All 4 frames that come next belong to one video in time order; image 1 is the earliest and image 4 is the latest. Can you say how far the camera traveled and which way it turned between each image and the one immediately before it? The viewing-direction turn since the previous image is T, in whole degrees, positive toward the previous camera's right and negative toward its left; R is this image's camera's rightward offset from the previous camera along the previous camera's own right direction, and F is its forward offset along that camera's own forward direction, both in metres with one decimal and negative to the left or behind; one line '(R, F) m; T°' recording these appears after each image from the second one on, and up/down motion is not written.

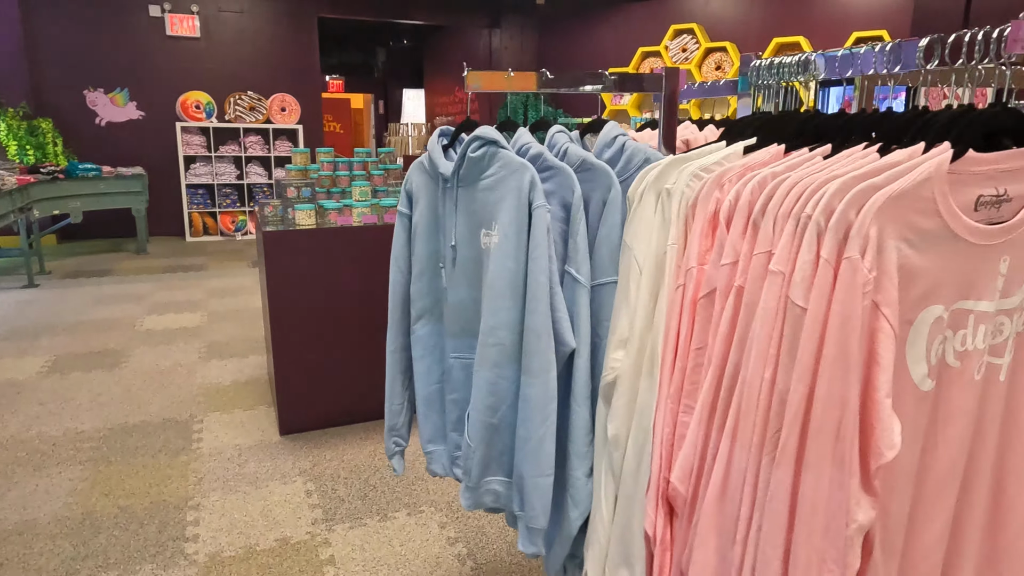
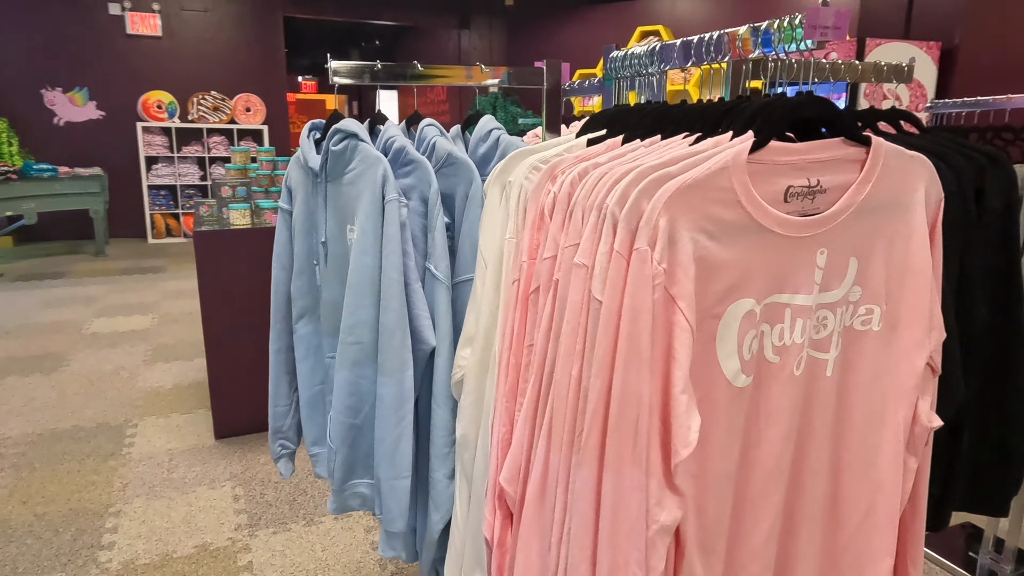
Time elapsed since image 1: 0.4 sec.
(+0.2, 0.0) m; +1°
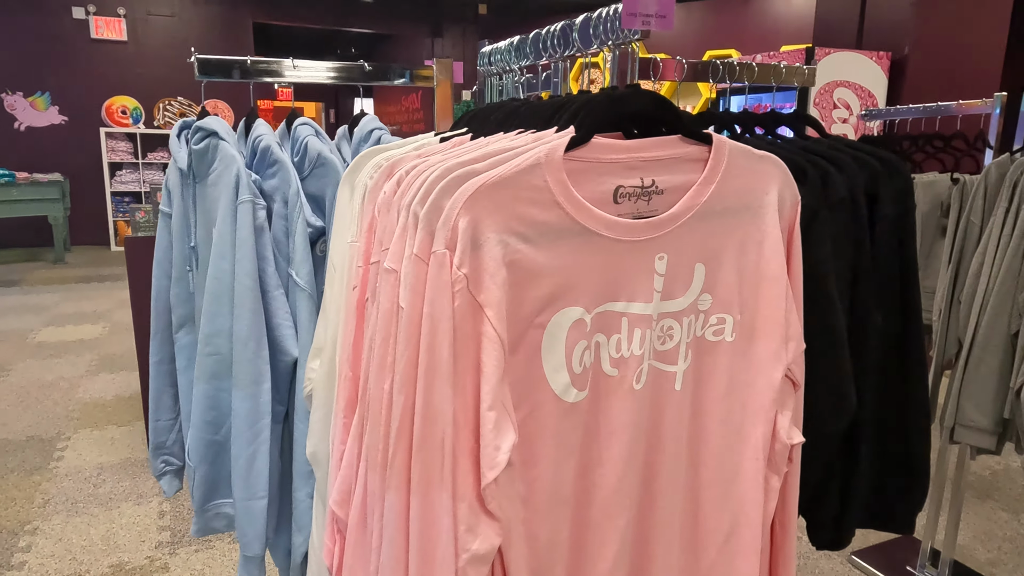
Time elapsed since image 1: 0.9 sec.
(+0.2, 0.0) m; +1°
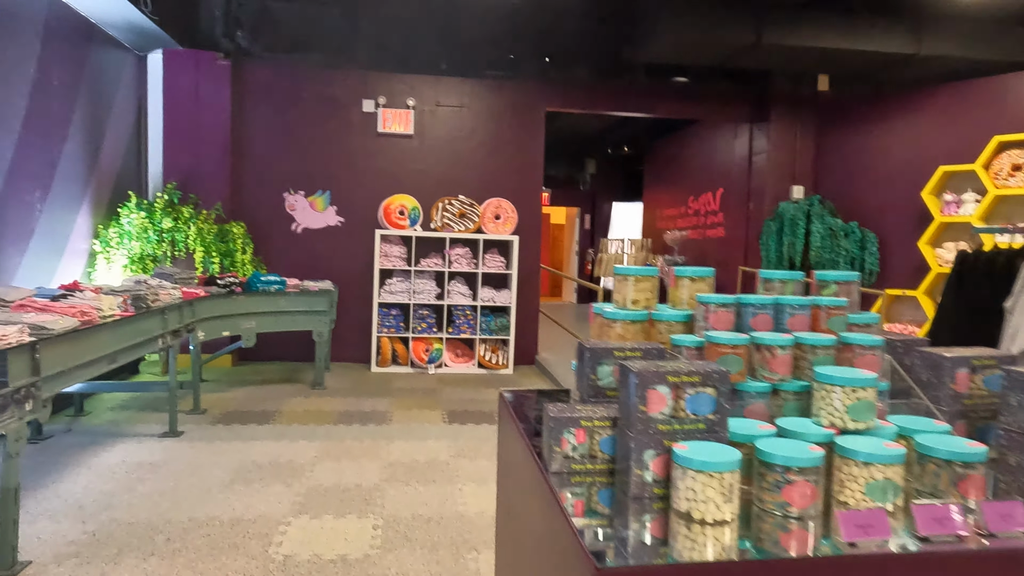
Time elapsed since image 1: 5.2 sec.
(-1.3, +1.7) m; -18°
